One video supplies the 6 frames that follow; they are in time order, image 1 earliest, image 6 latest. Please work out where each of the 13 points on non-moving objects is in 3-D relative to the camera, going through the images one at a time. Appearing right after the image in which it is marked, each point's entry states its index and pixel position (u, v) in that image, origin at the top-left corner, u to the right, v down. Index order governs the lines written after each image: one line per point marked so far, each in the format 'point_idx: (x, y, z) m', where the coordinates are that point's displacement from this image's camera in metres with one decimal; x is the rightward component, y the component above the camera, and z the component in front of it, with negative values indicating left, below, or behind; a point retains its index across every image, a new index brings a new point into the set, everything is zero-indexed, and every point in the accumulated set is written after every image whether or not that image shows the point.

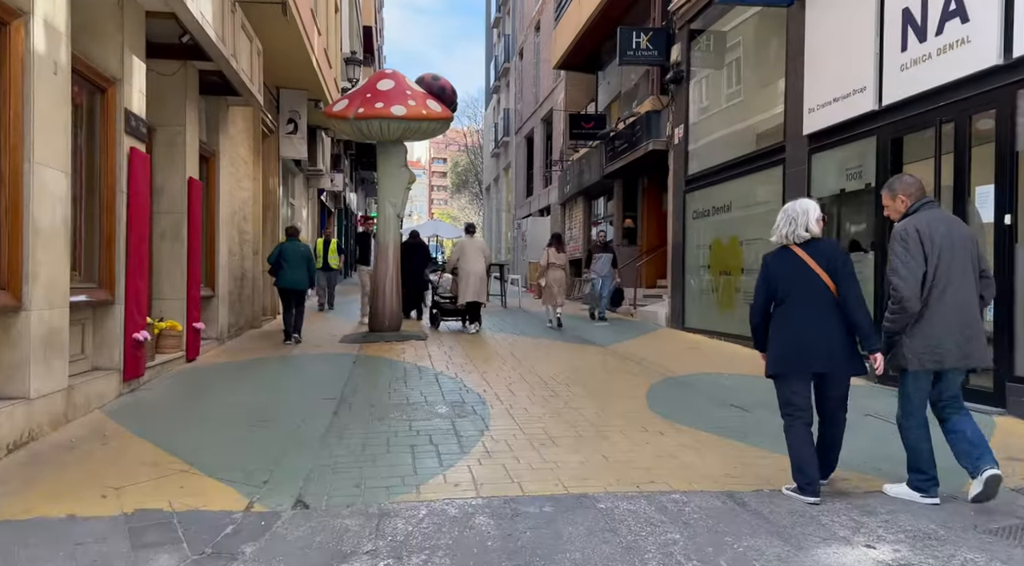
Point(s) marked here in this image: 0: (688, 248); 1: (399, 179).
0: (+2.9, +0.6, +12.9) m
1: (-1.7, +1.6, +12.0) m
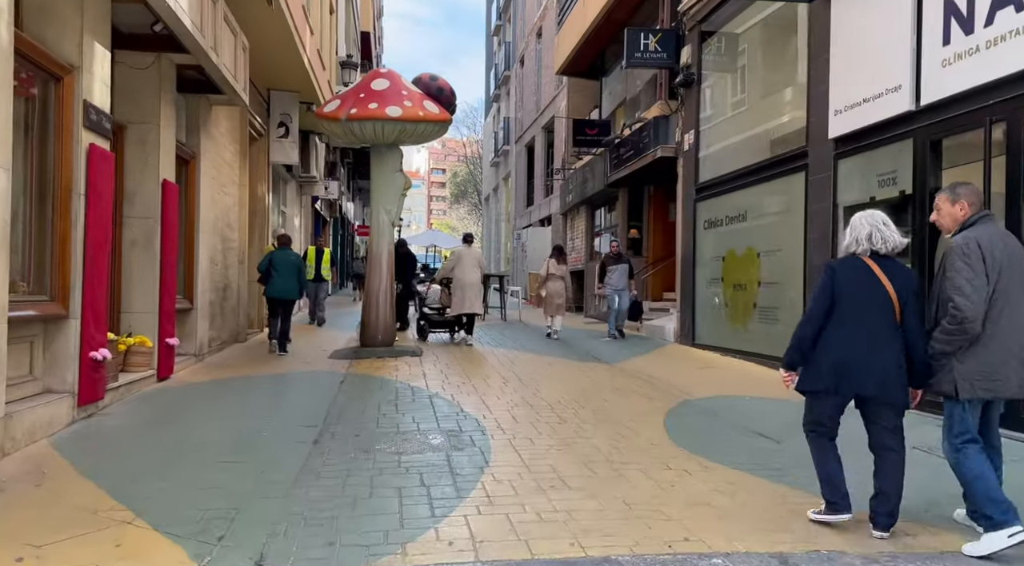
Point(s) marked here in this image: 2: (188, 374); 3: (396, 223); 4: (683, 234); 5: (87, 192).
0: (+2.9, +0.4, +12.2) m
1: (-1.7, +1.4, +11.3) m
2: (-3.6, -1.0, +8.8) m
3: (-1.7, +0.8, +11.3) m
4: (+2.9, +0.8, +12.9) m
5: (-3.2, +0.7, +6.1) m
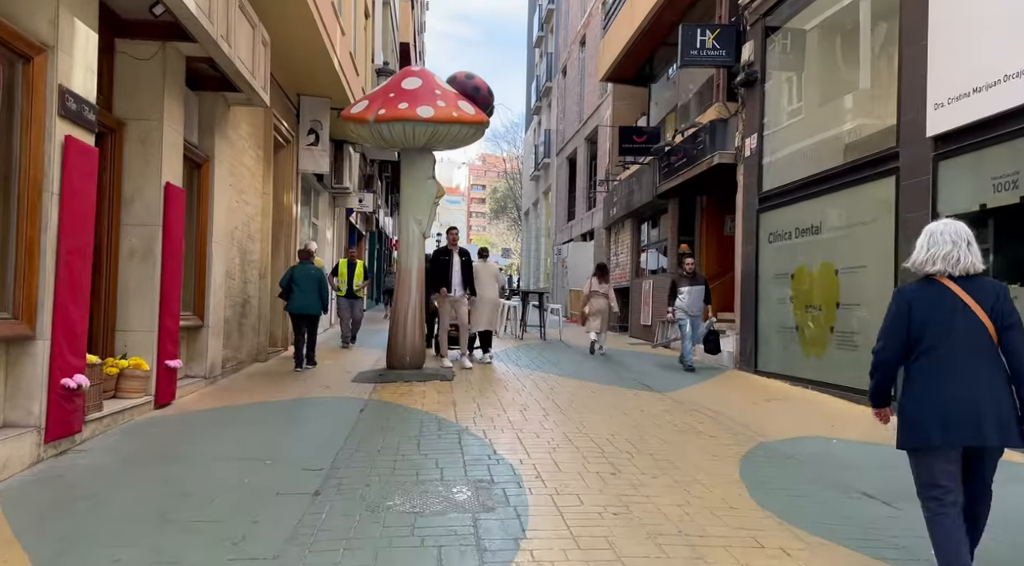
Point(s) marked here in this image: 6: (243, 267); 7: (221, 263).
0: (+3.5, +0.1, +11.0) m
1: (-1.1, +1.2, +10.3) m
2: (-3.1, -1.1, +7.9) m
3: (-1.1, +0.6, +10.4) m
4: (+3.5, +0.5, +11.8) m
5: (-2.9, +0.6, +5.2) m
6: (-3.4, +0.2, +10.2) m
7: (-3.3, +0.2, +9.2) m
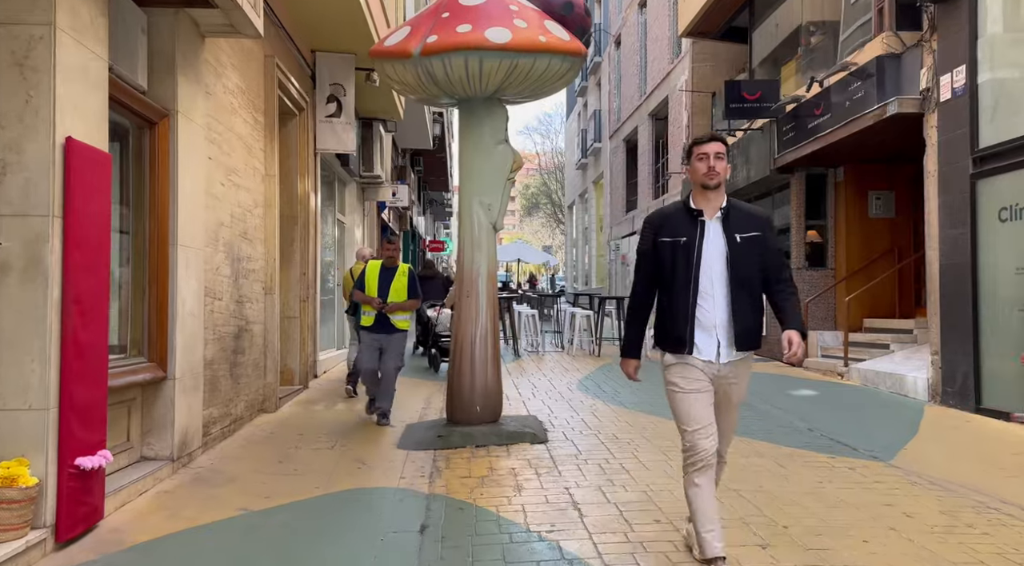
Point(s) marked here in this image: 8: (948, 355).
0: (+4.5, +0.1, +7.6) m
1: (-0.1, +1.1, +7.0) m
2: (-2.2, -1.3, +4.7) m
3: (-0.1, +0.5, +7.1) m
4: (+4.6, +0.5, +8.3) m
5: (-2.1, +0.4, +2.0) m
6: (-2.4, 0.0, +7.0) m
7: (-2.4, 0.0, +6.0) m
8: (+4.7, -0.8, +8.6) m
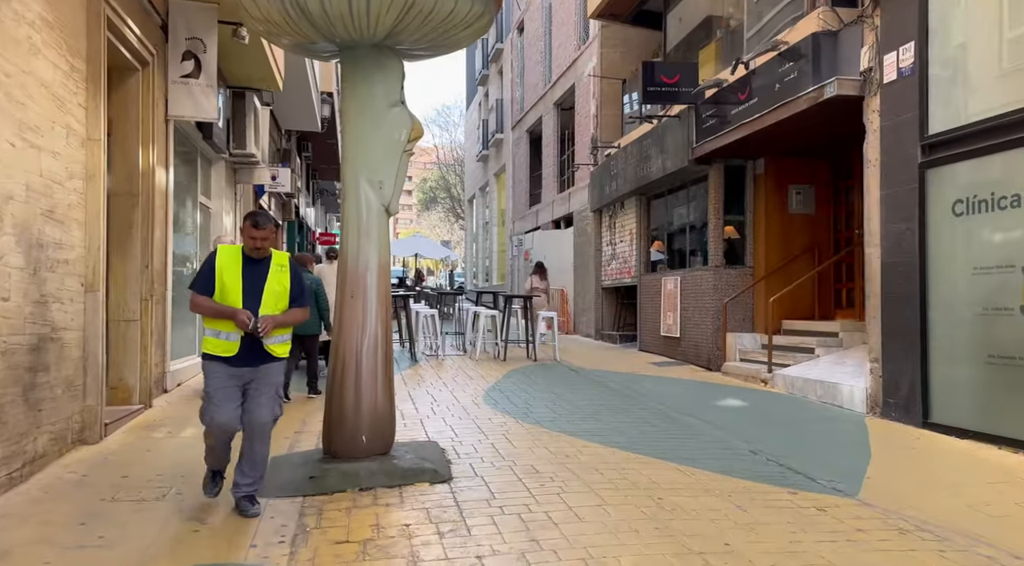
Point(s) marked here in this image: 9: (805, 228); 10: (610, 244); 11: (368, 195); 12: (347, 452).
0: (+3.7, +0.1, +6.7) m
1: (-0.9, +1.1, +5.6) m
2: (-2.6, -1.3, +3.0) m
3: (-0.8, +0.5, +5.7) m
4: (+3.6, +0.5, +7.5) m
5: (-2.2, +0.4, +0.4) m
6: (-3.1, +0.1, +5.3) m
7: (-2.9, +0.1, +4.3) m
8: (+3.7, -0.8, +7.8) m
9: (+4.3, +0.8, +11.7) m
10: (+1.9, +0.8, +16.3) m
11: (-1.0, +0.6, +5.6) m
12: (-1.2, -1.1, +5.5) m
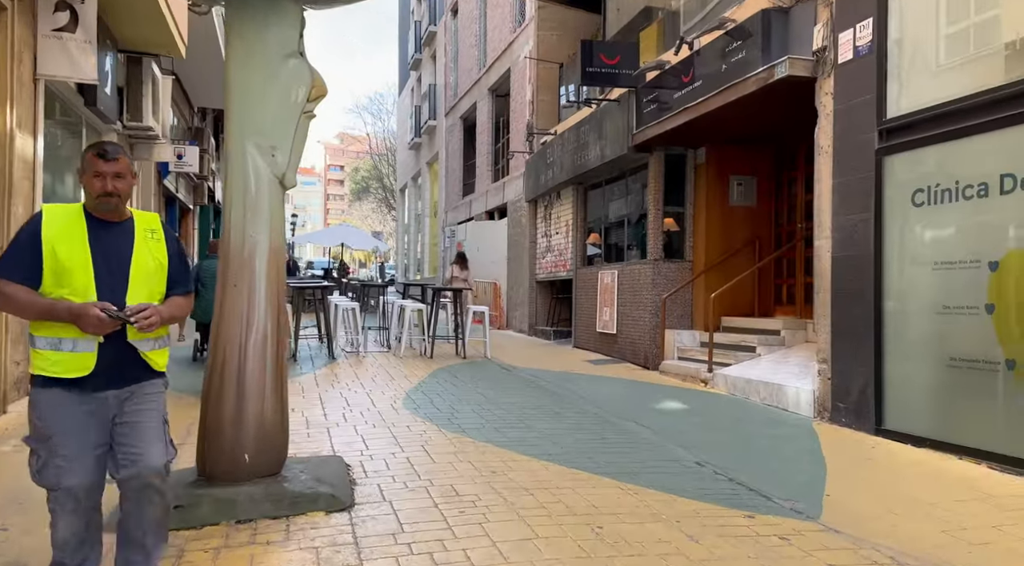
0: (+3.1, +0.1, +6.2) m
1: (-1.3, +1.1, +4.7) m
2: (-2.9, -1.2, +2.0) m
3: (-1.3, +0.6, +4.8) m
4: (+3.0, +0.6, +7.0) m
5: (-2.3, +0.5, -0.6) m
6: (-3.6, +0.2, +4.2) m
7: (-3.3, +0.2, +3.2) m
8: (+3.0, -0.7, +7.3) m
9: (+3.3, +0.9, +11.2) m
10: (+0.5, +0.9, +15.6) m
11: (-1.5, +0.7, +4.7) m
12: (-1.7, -1.1, +4.6) m
